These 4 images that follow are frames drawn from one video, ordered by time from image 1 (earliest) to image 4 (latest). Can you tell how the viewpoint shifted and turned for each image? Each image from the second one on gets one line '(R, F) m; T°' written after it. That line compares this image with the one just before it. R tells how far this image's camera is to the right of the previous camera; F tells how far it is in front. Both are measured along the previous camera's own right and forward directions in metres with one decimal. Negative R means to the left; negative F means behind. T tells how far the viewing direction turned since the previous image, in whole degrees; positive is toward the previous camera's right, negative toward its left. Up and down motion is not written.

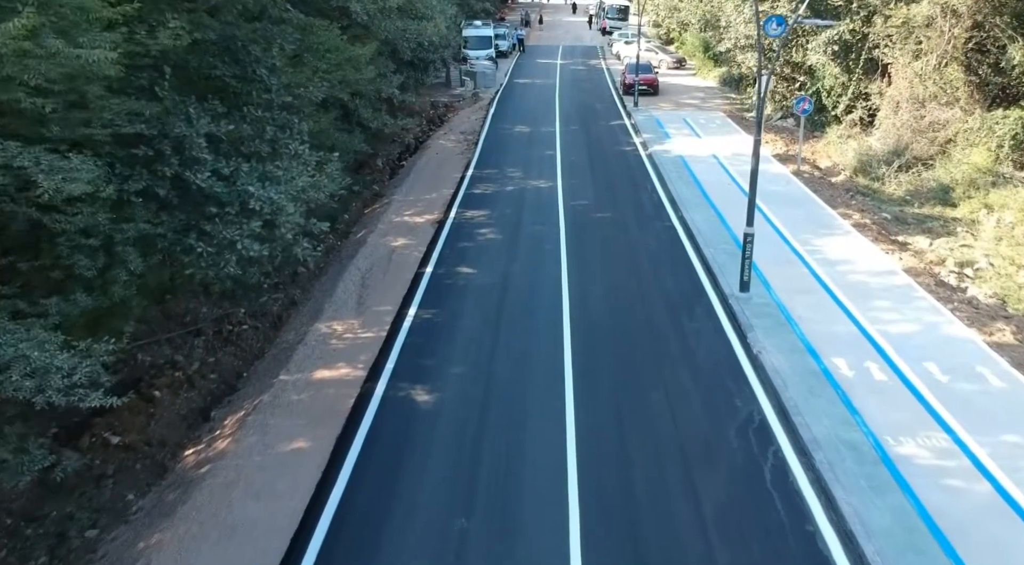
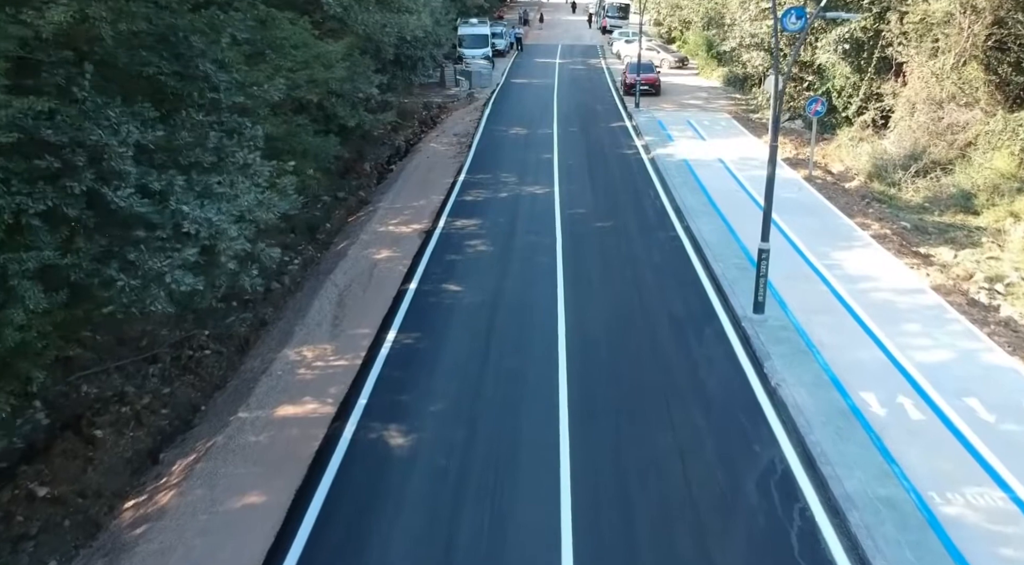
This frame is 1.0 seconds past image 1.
(+0.2, +1.5) m; 0°
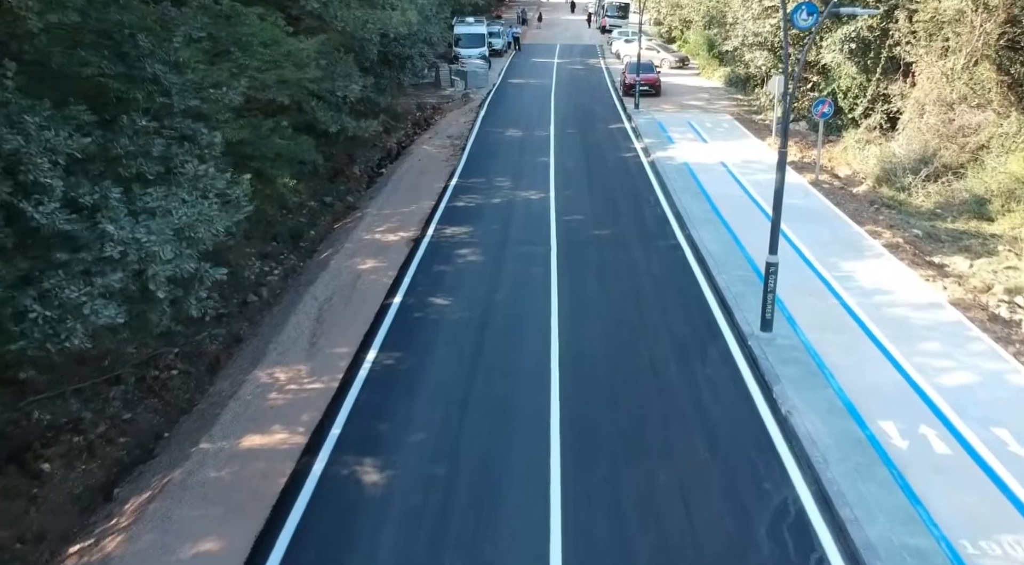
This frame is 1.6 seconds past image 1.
(+0.2, +1.0) m; 0°
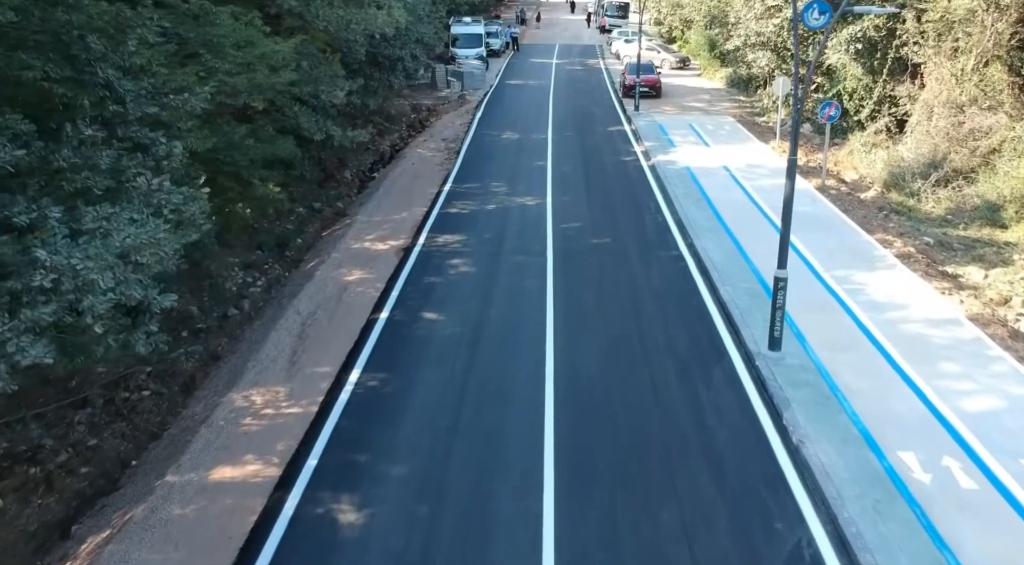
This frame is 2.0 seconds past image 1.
(+0.1, +0.8) m; 0°
